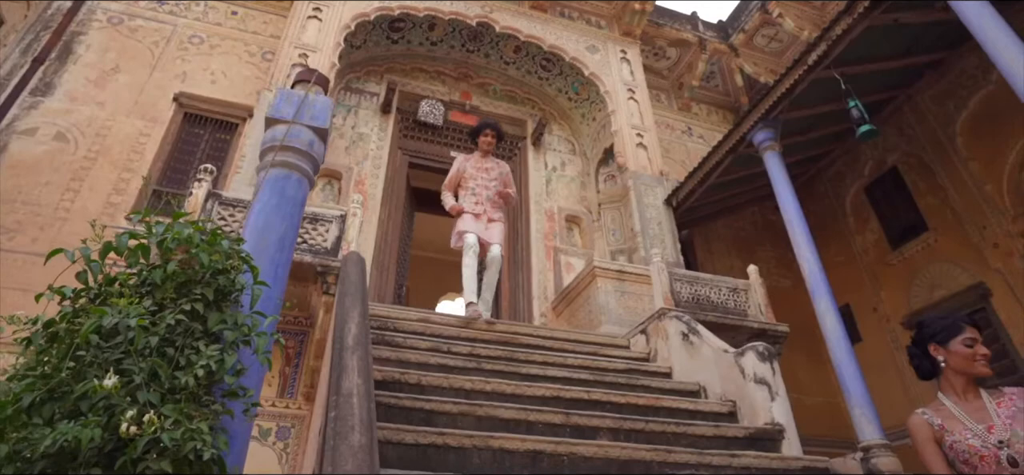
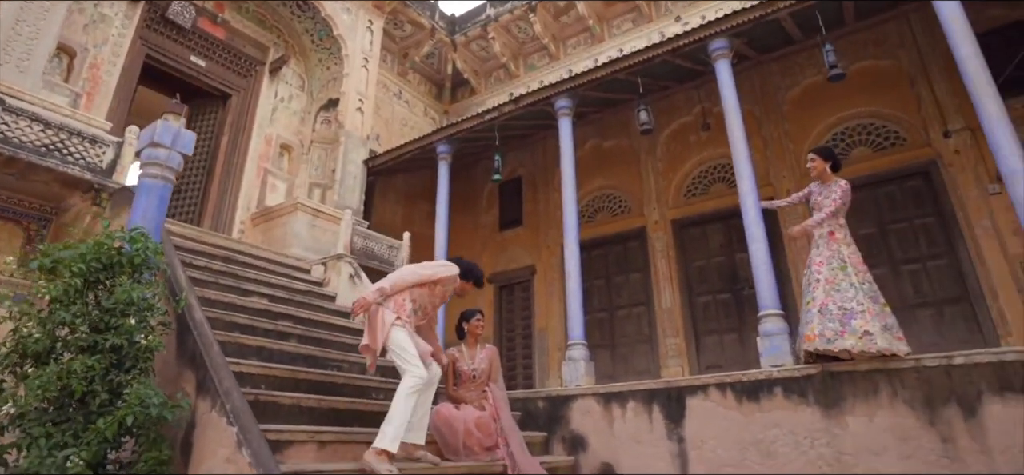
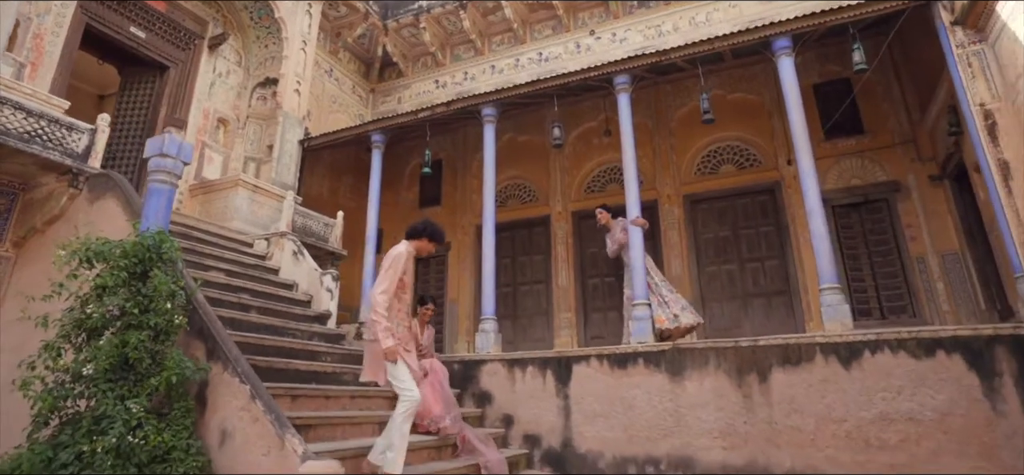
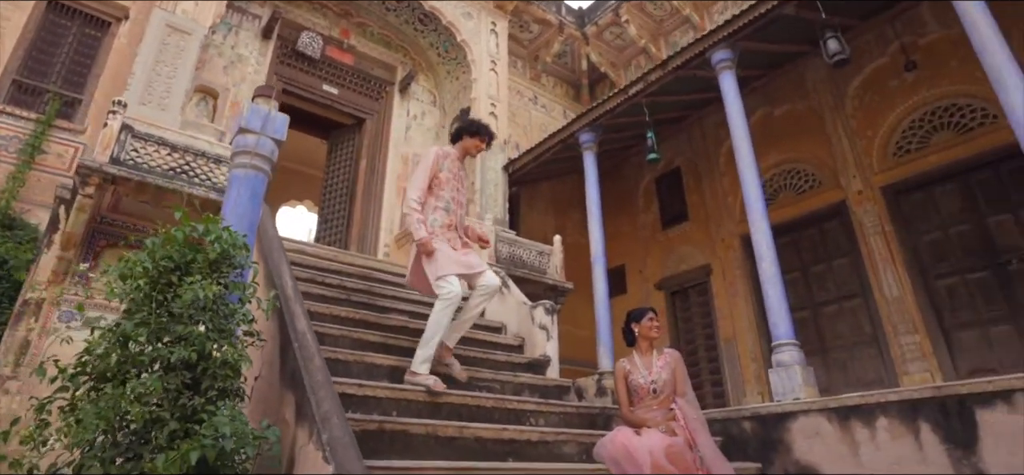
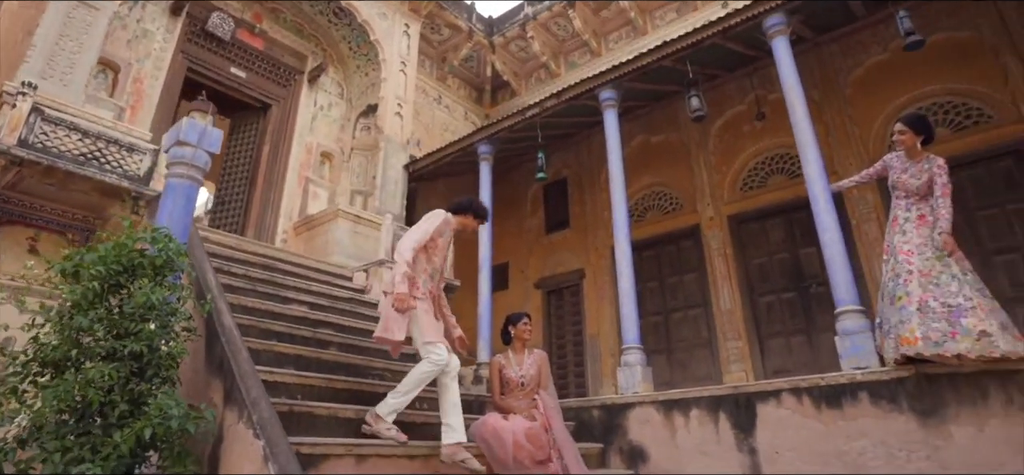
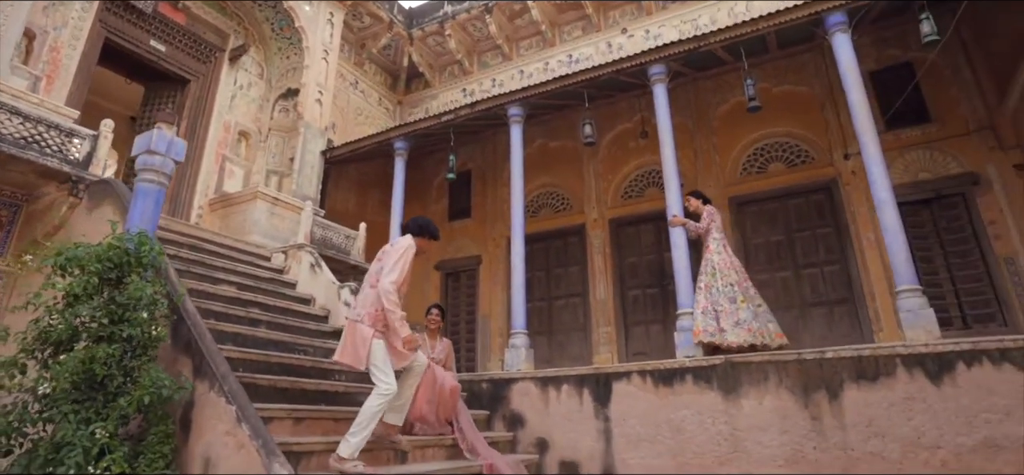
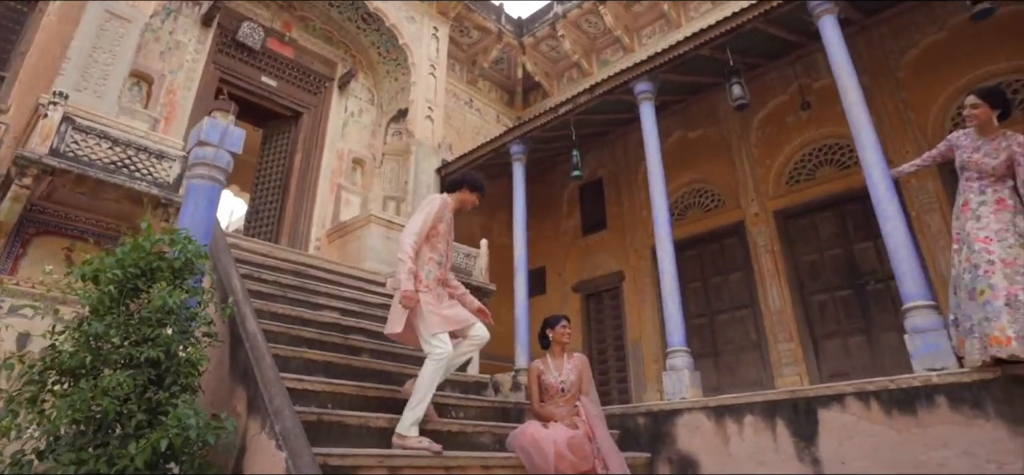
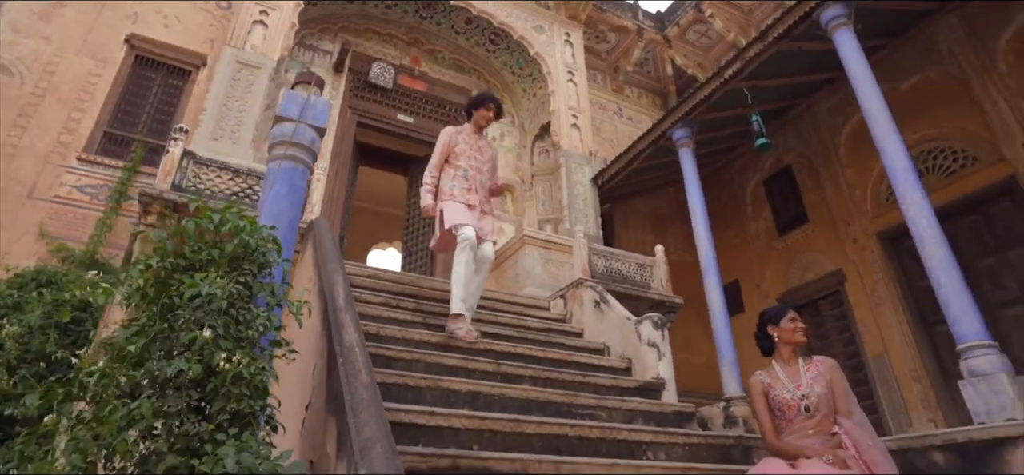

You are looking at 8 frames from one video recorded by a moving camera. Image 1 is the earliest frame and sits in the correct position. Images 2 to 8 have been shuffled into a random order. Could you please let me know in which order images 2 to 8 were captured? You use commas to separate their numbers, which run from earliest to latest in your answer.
8, 4, 7, 5, 2, 6, 3
